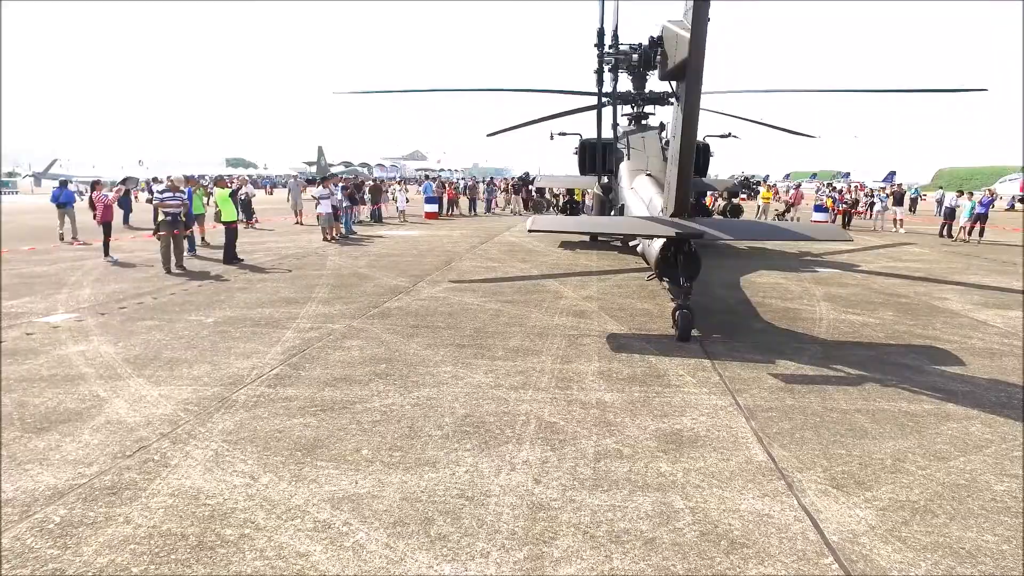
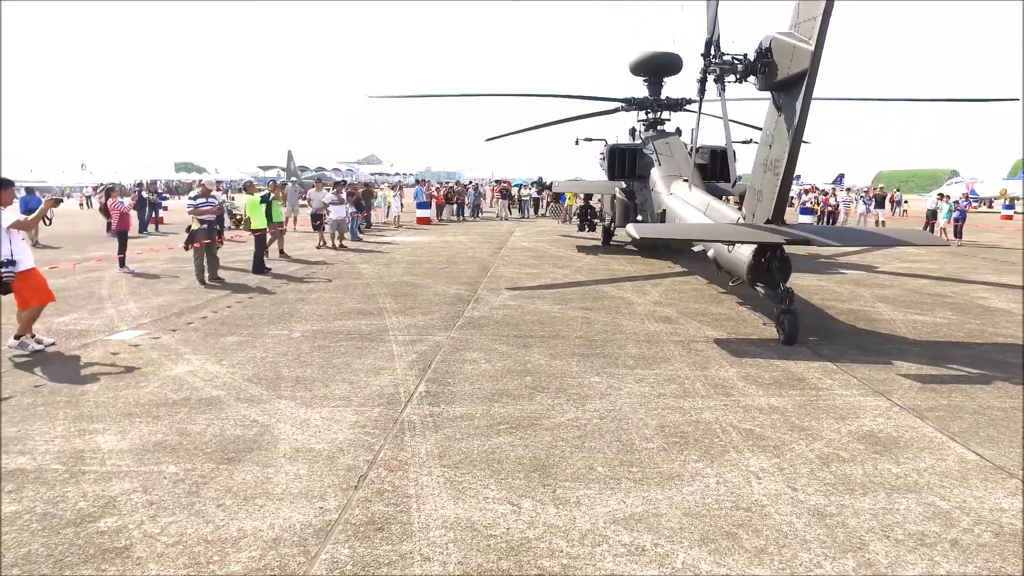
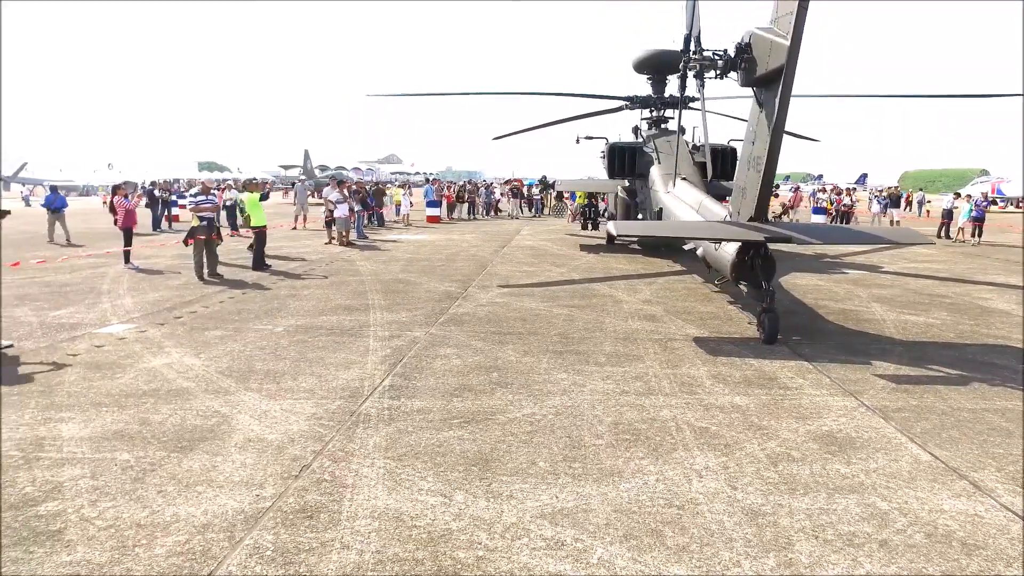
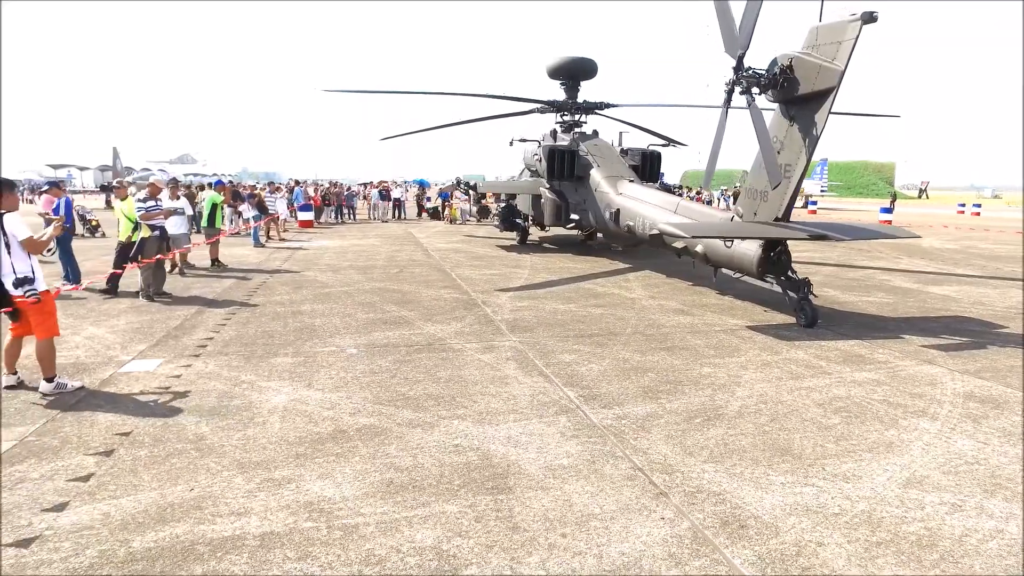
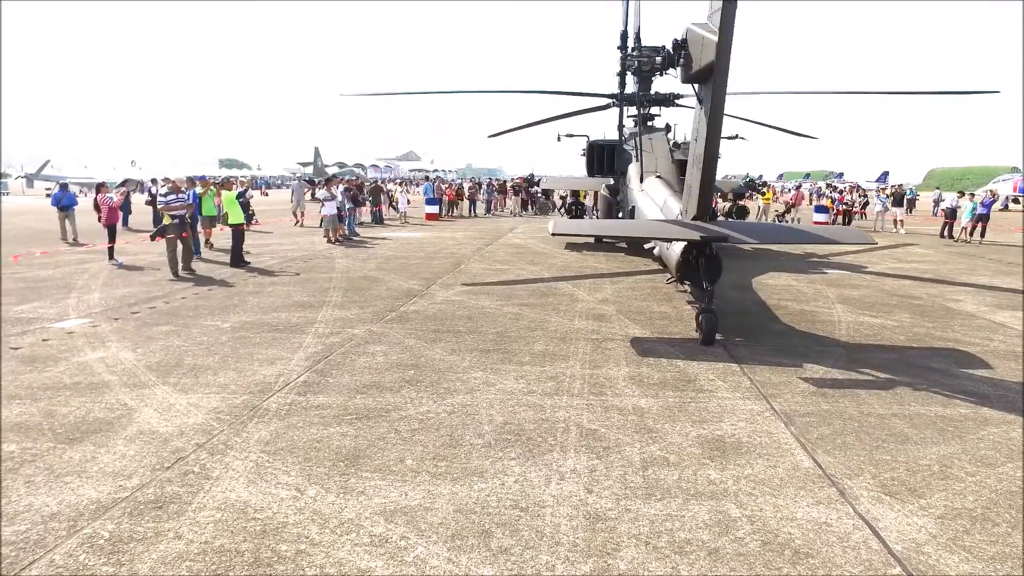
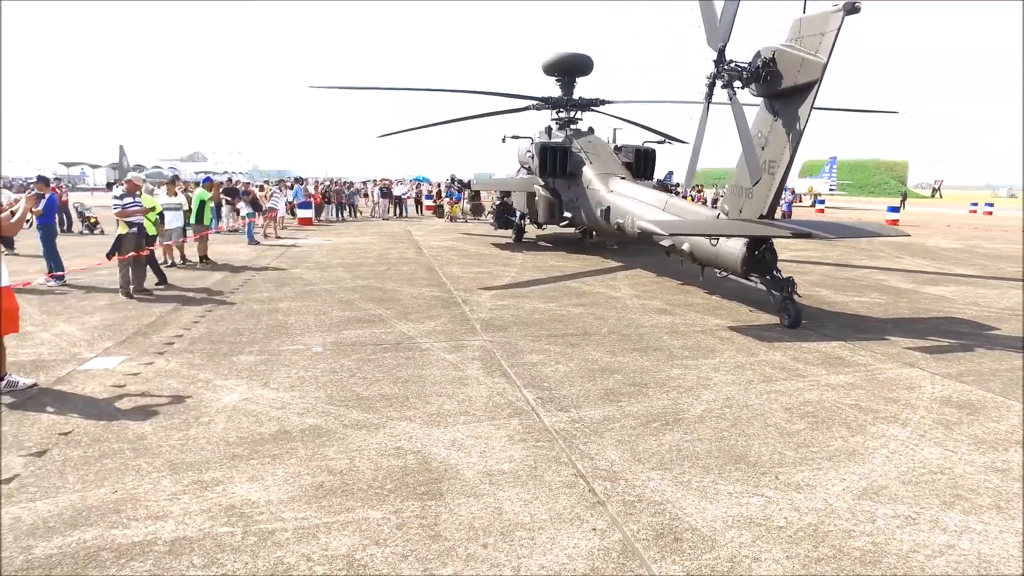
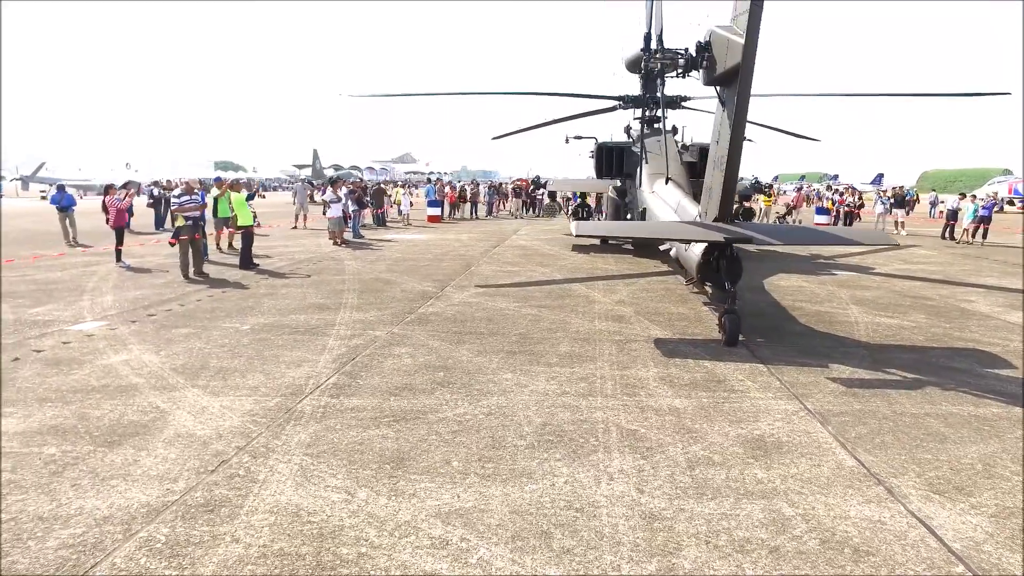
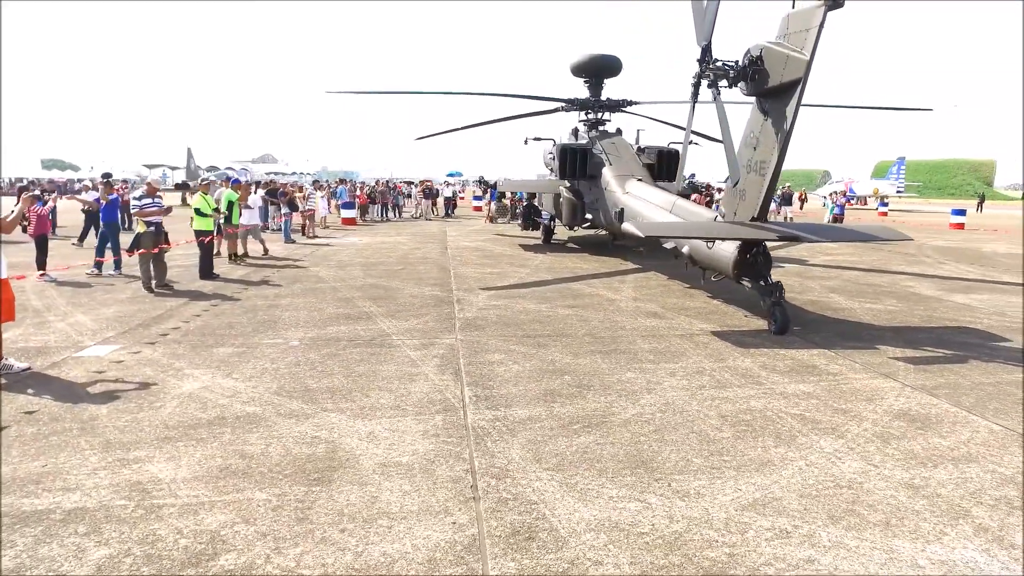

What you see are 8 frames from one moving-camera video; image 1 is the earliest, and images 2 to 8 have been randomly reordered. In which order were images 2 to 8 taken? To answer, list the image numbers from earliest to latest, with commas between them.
5, 7, 3, 2, 8, 6, 4
